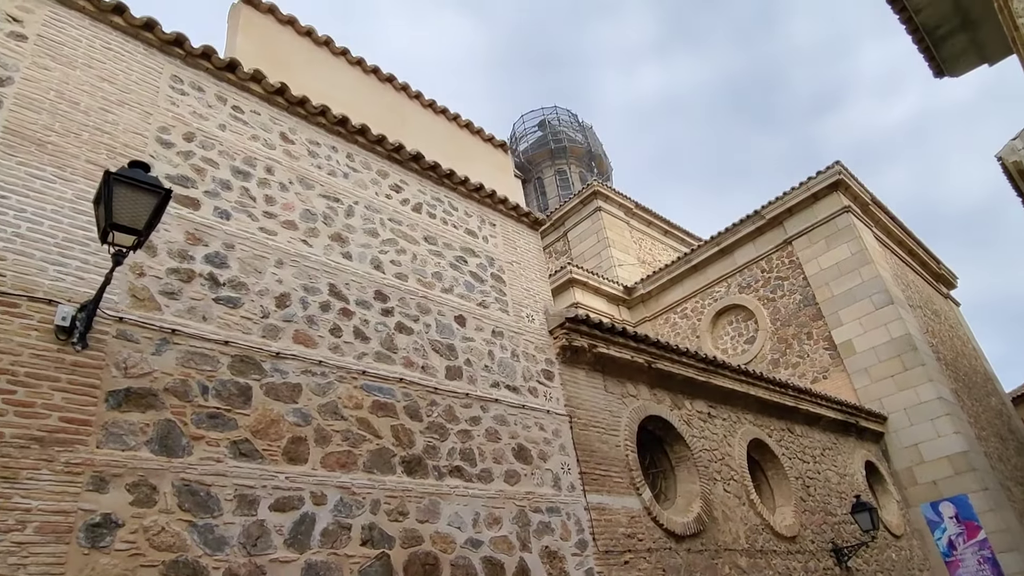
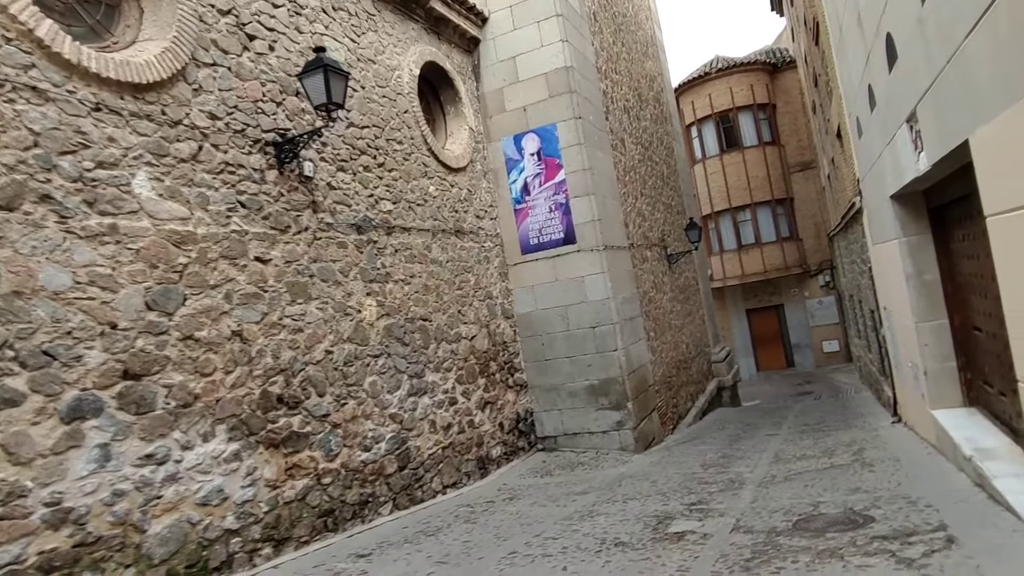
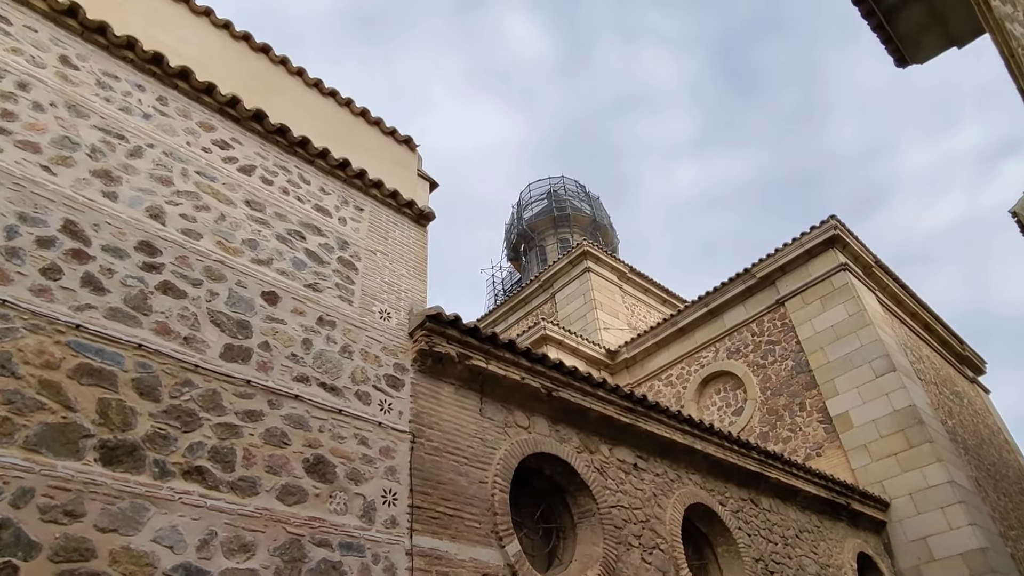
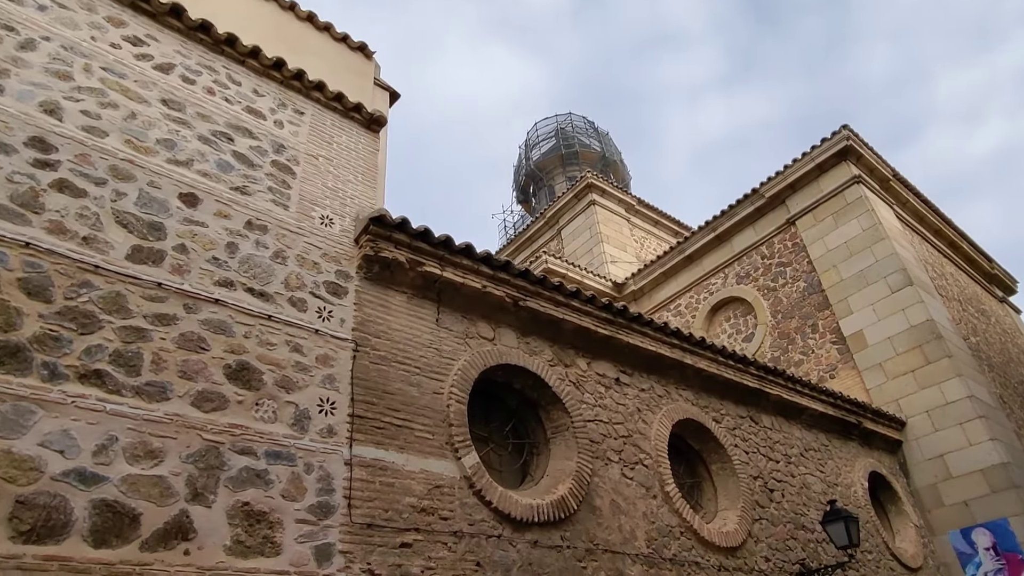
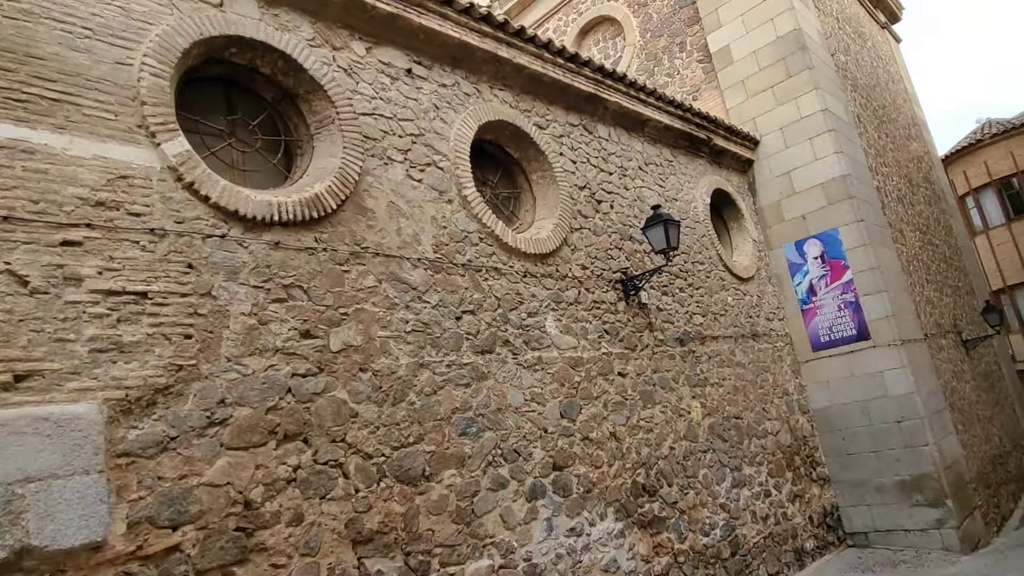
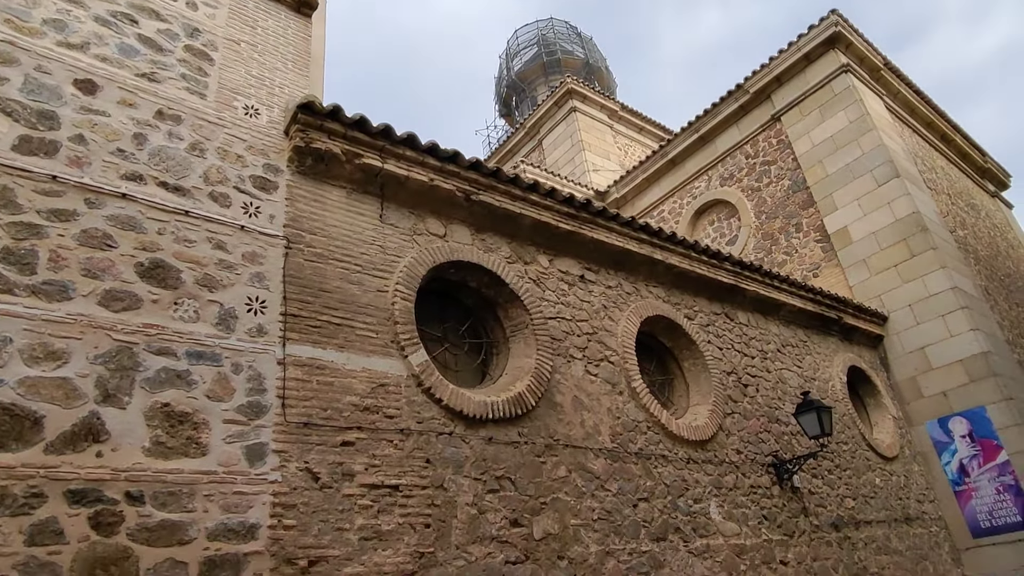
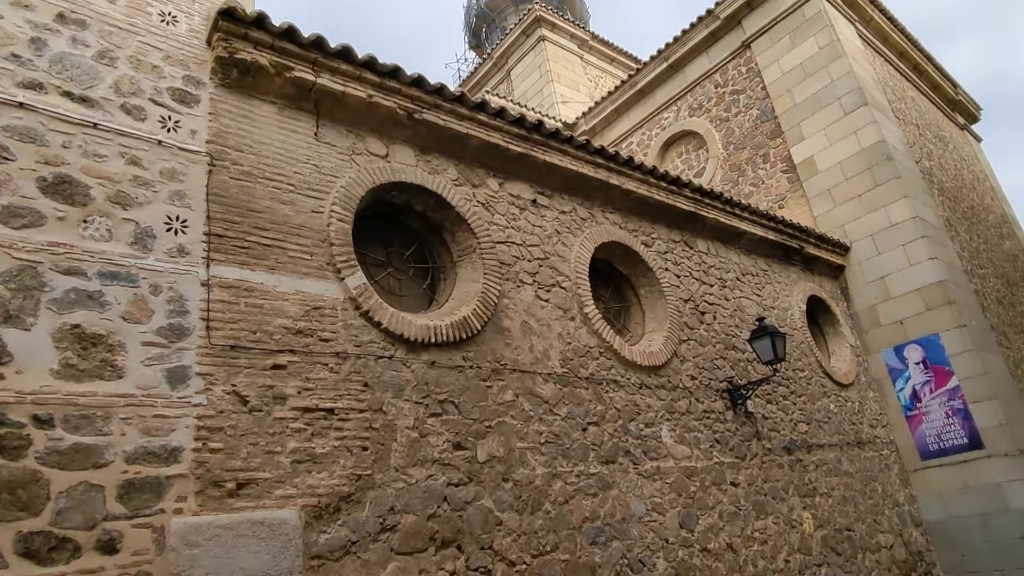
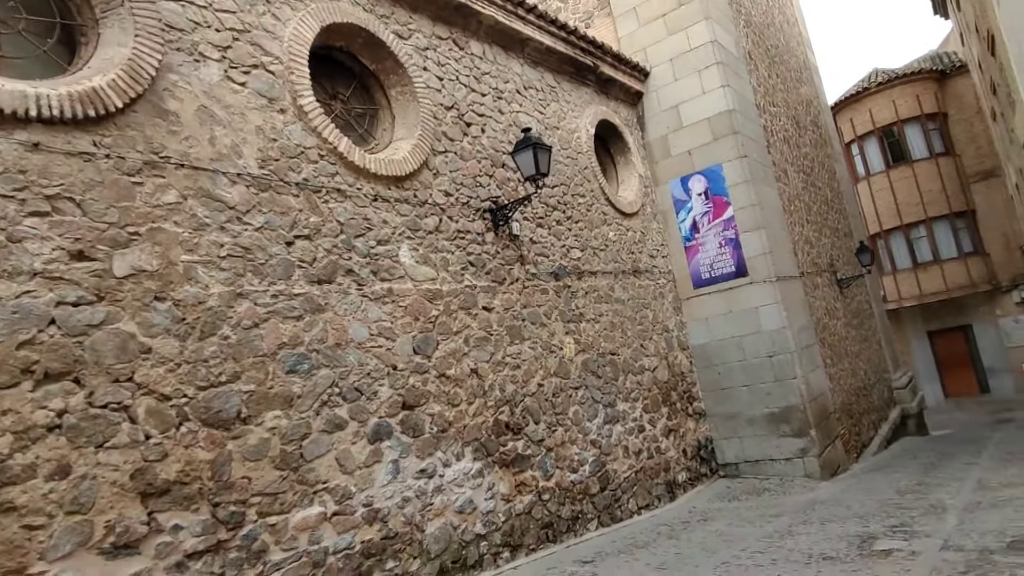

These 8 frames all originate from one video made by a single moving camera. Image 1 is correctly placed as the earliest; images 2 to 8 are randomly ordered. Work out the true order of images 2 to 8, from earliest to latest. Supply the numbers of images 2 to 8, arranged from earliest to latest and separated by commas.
3, 4, 6, 7, 5, 8, 2
